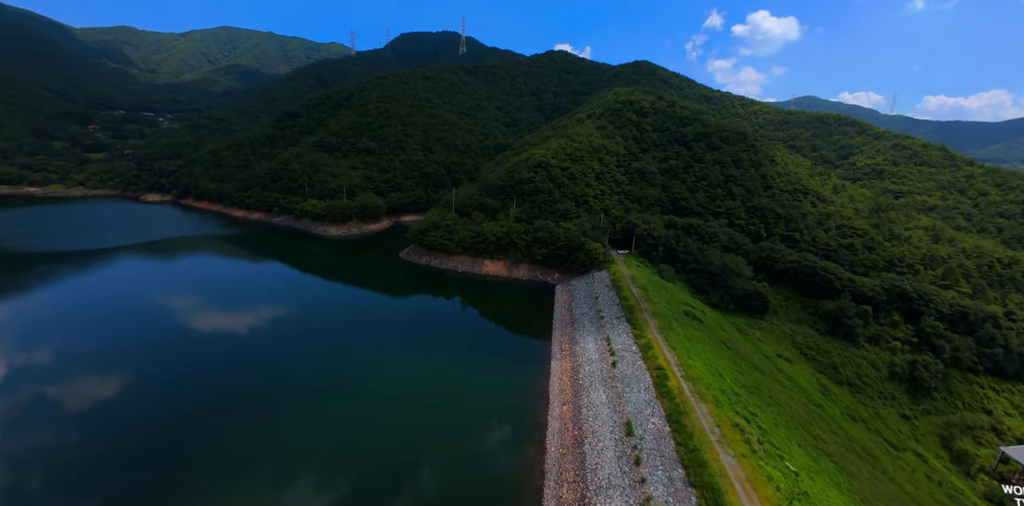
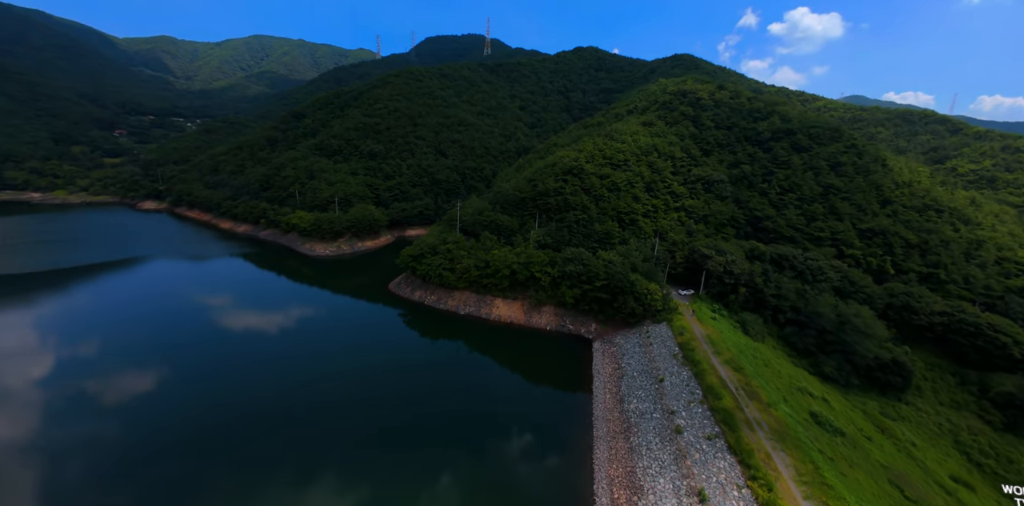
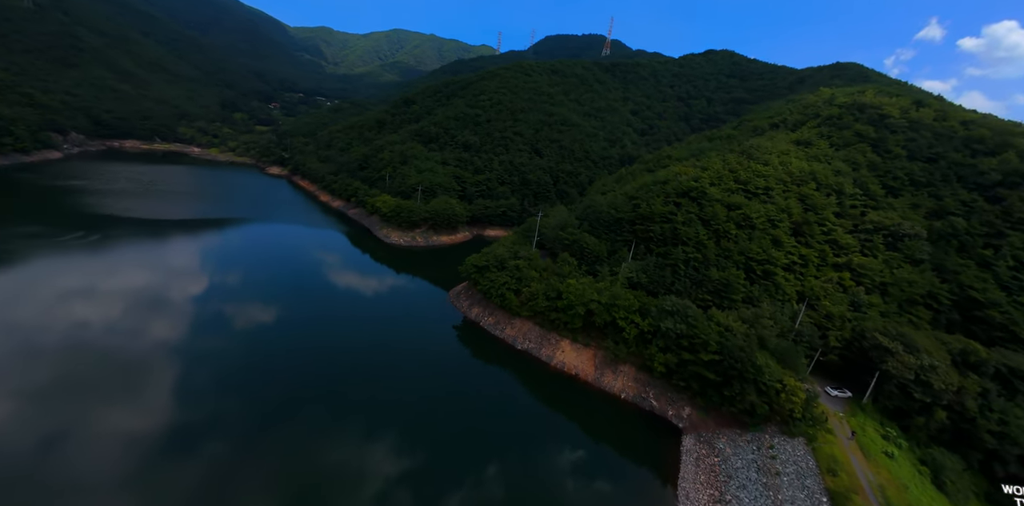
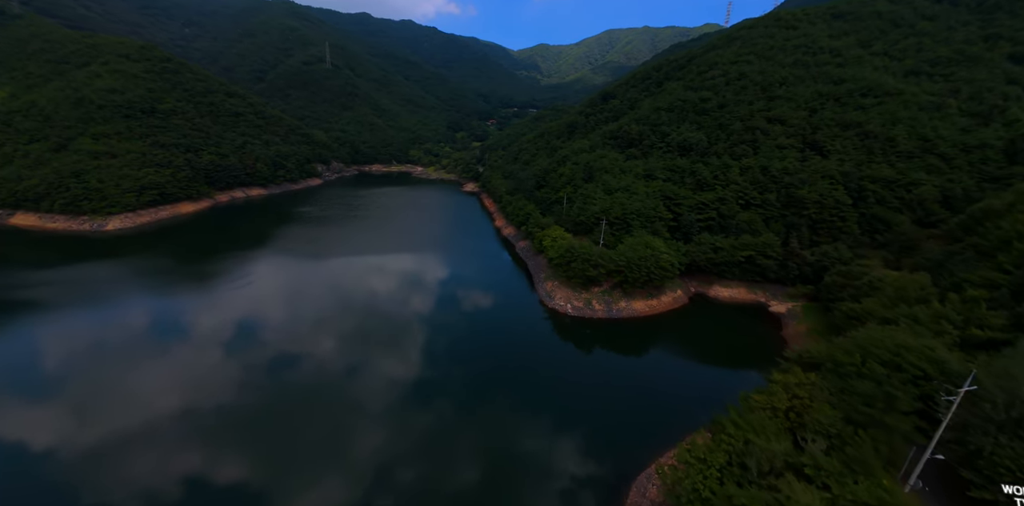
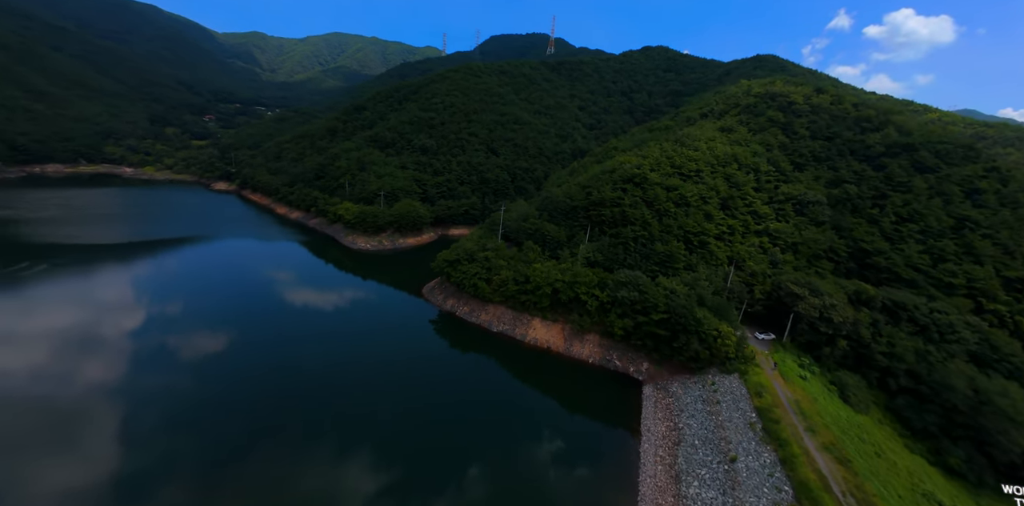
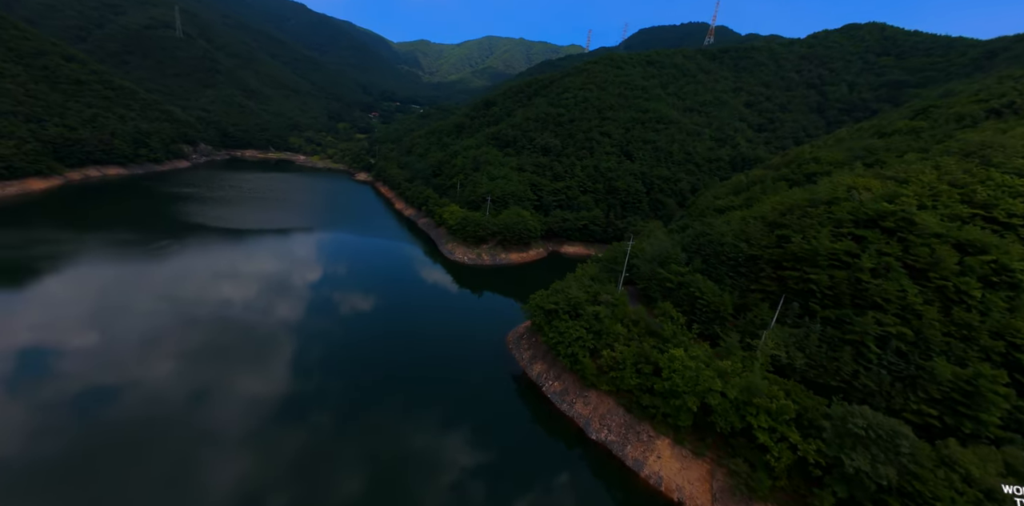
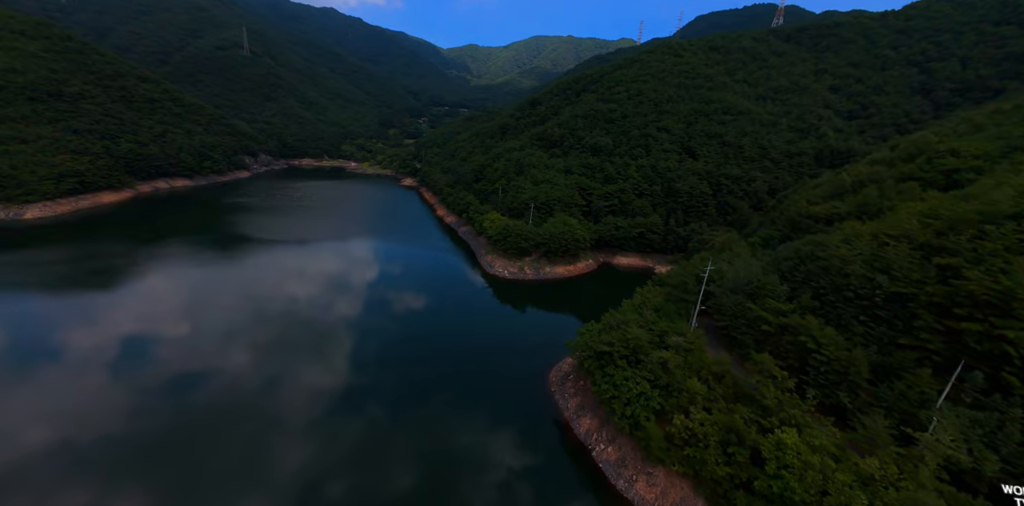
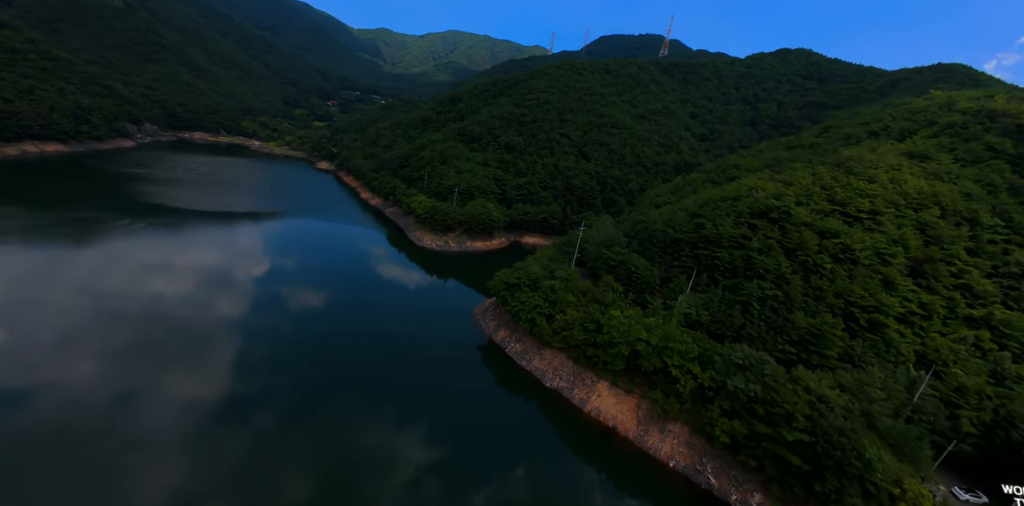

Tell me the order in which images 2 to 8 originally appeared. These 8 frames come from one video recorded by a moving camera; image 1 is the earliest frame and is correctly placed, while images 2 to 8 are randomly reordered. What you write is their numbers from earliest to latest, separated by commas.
2, 5, 3, 8, 6, 7, 4
